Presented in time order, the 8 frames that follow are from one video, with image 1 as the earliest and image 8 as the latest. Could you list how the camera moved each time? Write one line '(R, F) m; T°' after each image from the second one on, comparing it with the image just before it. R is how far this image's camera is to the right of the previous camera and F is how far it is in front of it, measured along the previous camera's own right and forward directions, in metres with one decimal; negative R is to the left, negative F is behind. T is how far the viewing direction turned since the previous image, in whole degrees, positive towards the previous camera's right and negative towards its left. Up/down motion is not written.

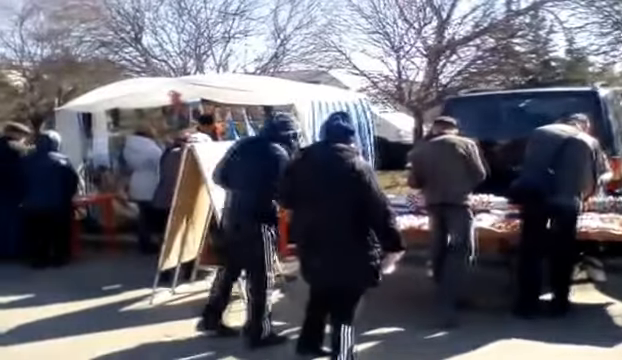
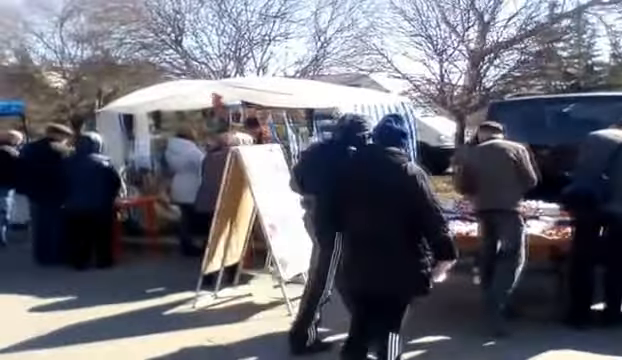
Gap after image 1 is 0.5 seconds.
(-0.1, +0.2) m; -2°
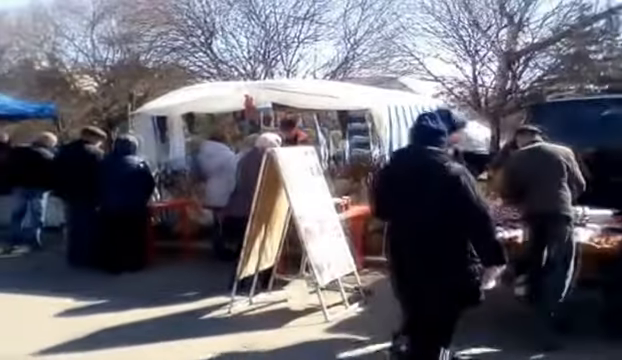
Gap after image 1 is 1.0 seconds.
(-0.1, +0.1) m; -2°
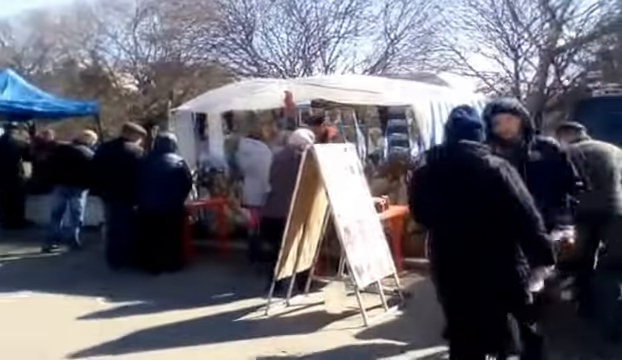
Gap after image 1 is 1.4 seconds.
(0.0, +0.2) m; -3°
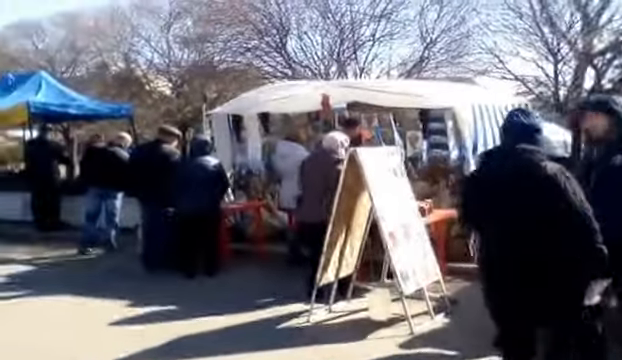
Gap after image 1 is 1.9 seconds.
(-0.2, +0.2) m; -2°
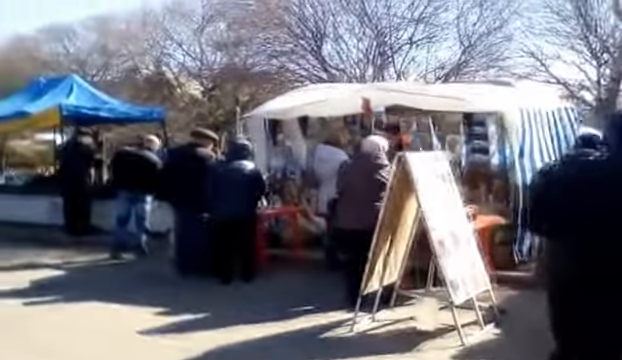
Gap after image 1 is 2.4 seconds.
(-0.2, +0.3) m; -2°
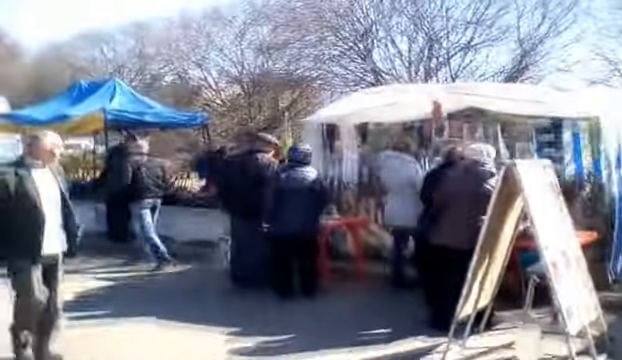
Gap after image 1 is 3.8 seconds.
(-0.5, +0.8) m; -2°
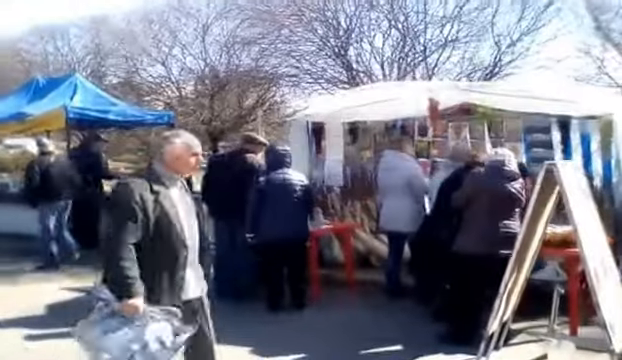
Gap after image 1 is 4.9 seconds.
(-0.5, +0.6) m; +4°
